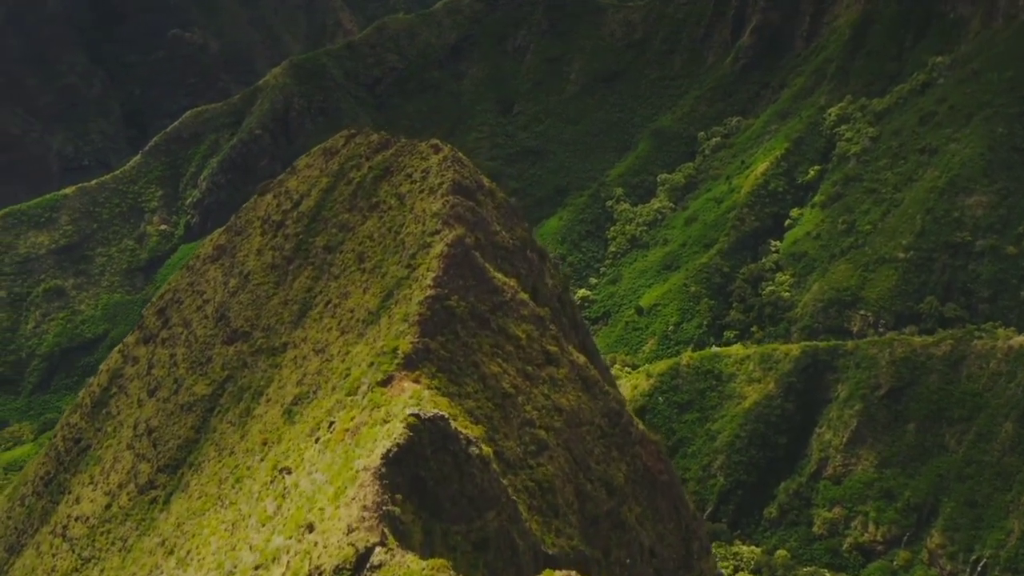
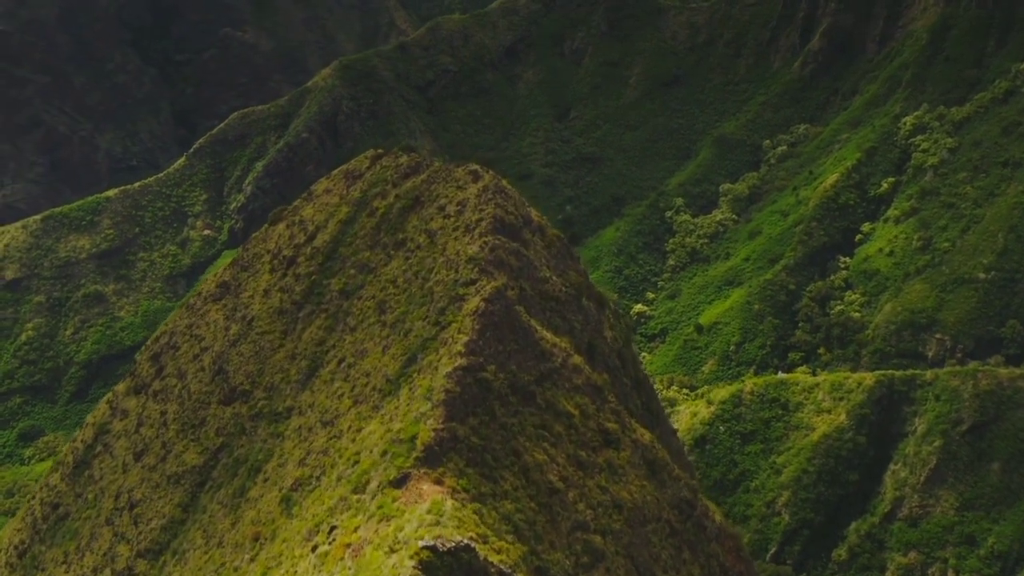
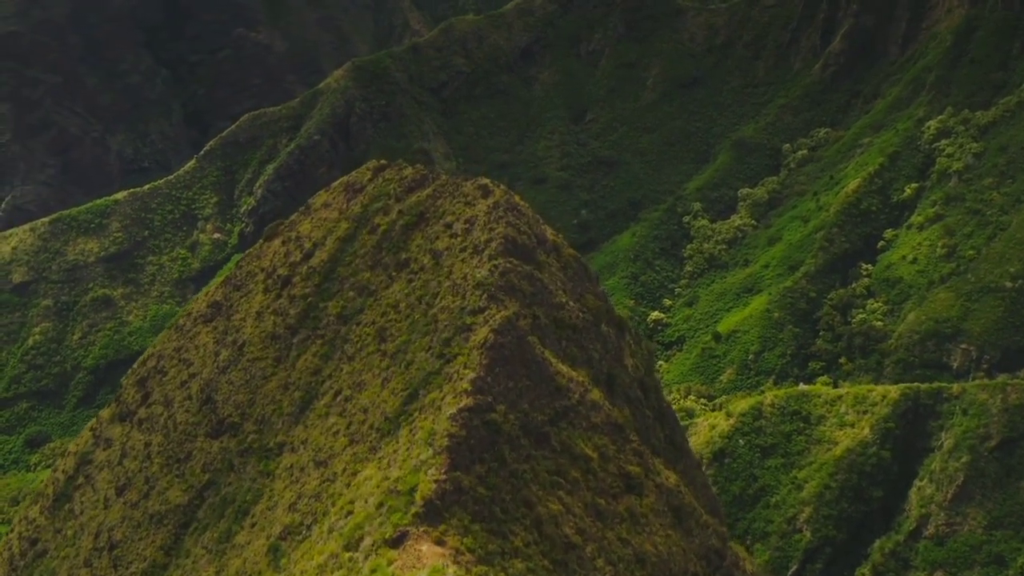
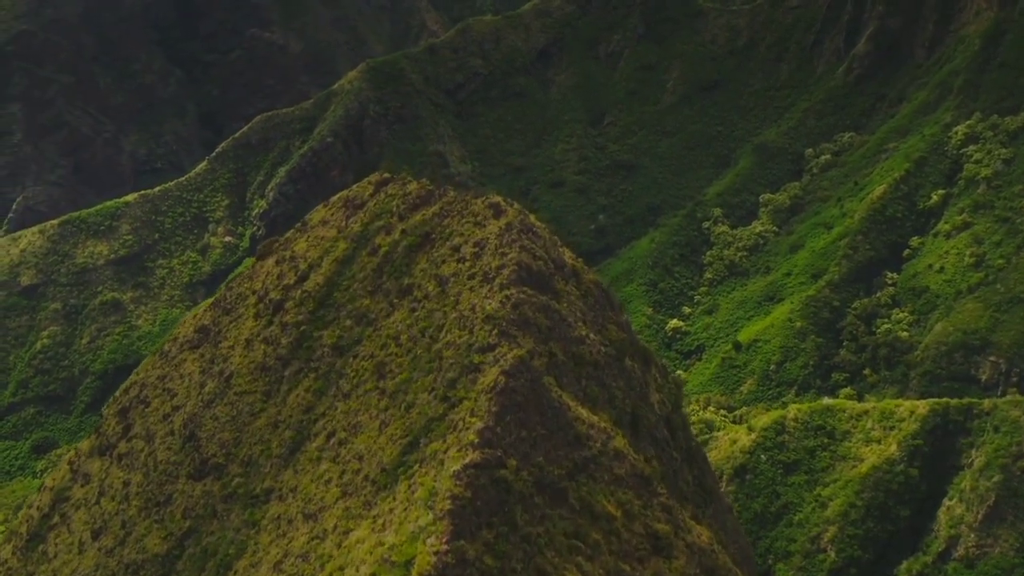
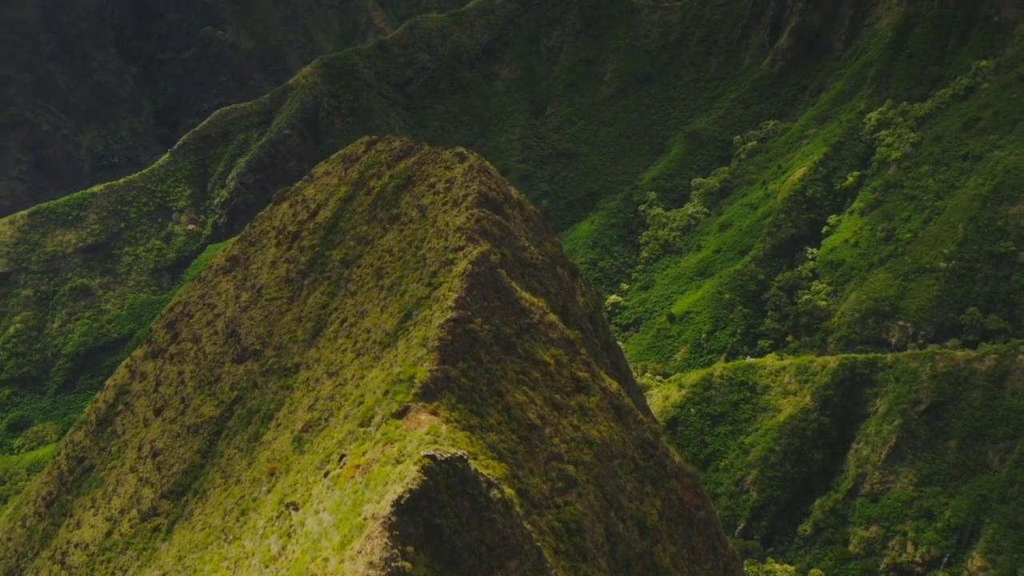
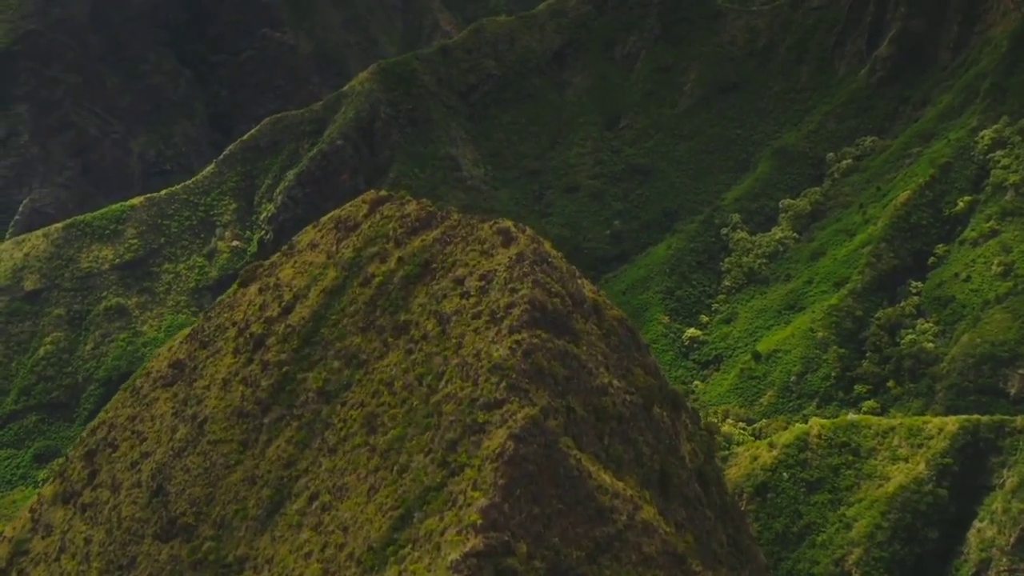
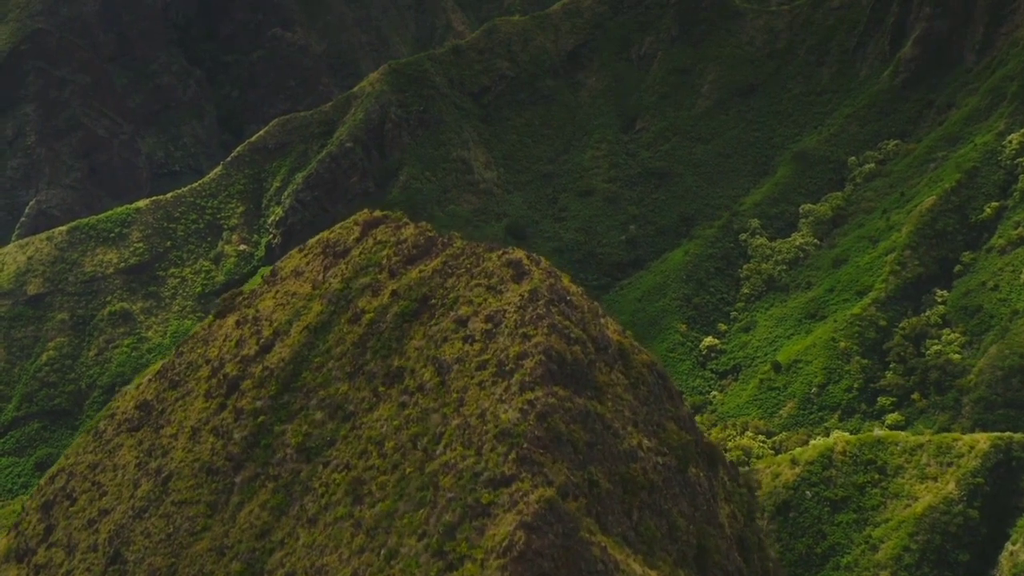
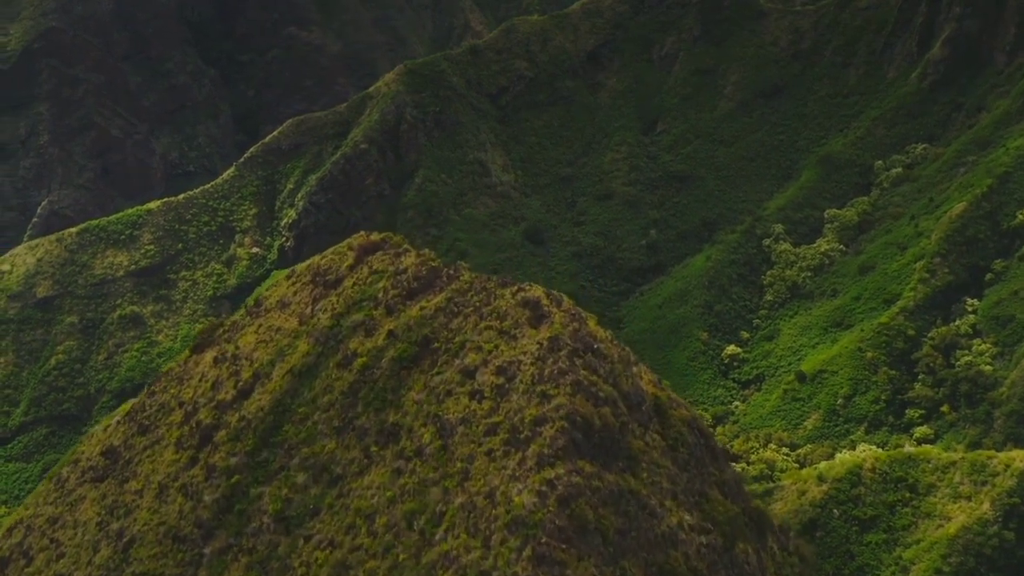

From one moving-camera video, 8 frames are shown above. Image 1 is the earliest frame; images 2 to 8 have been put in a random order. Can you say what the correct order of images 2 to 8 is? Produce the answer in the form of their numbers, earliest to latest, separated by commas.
5, 2, 3, 4, 6, 7, 8
